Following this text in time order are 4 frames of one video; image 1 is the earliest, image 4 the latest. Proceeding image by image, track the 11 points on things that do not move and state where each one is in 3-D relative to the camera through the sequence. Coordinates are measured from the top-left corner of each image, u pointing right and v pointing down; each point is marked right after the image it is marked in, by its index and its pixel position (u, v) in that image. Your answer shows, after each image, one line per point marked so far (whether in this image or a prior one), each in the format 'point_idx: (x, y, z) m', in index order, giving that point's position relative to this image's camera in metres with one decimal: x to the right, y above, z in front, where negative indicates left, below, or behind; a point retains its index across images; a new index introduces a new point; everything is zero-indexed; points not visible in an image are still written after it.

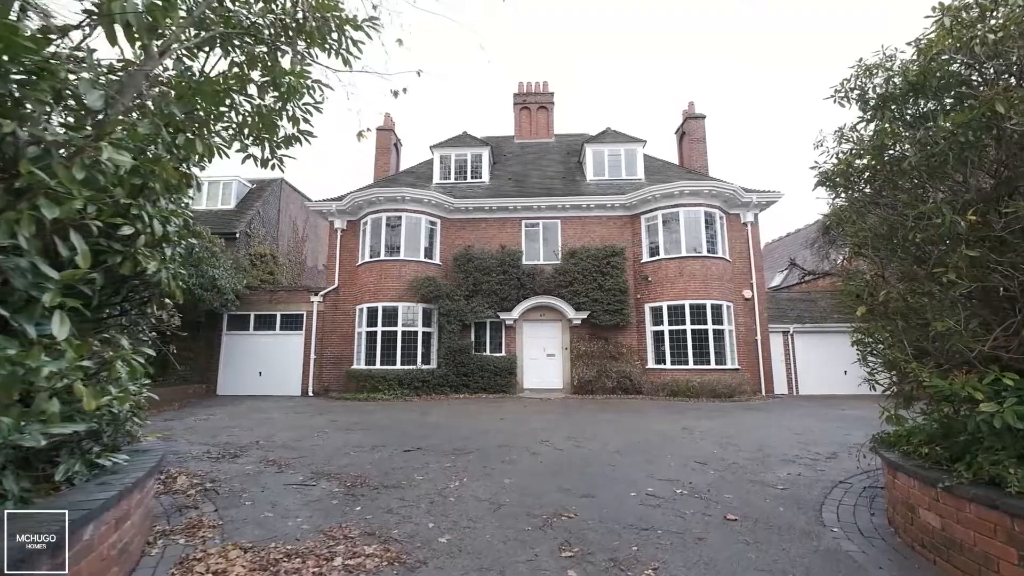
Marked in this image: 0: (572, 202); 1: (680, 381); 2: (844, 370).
0: (+2.4, +3.4, +15.9) m
1: (+5.9, -3.2, +13.9) m
2: (+13.0, -3.2, +15.7) m
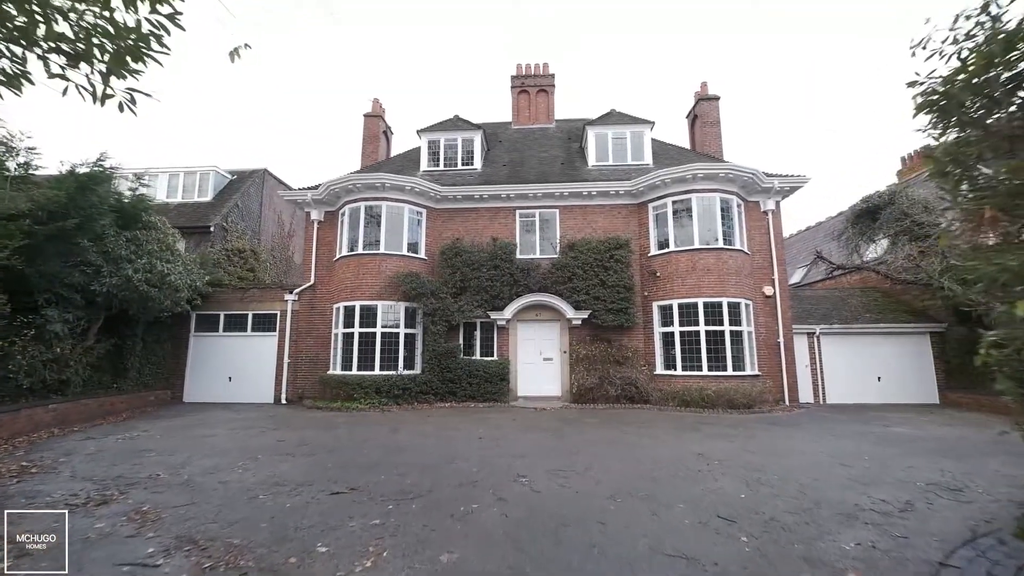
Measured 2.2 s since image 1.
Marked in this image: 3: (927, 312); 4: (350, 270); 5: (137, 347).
0: (+2.1, +3.5, +14.3) m
1: (+5.5, -3.0, +12.3) m
2: (+12.7, -3.1, +13.9) m
3: (+14.8, -0.9, +14.3) m
4: (-5.7, +0.6, +14.2) m
5: (-12.3, -1.9, +13.1) m
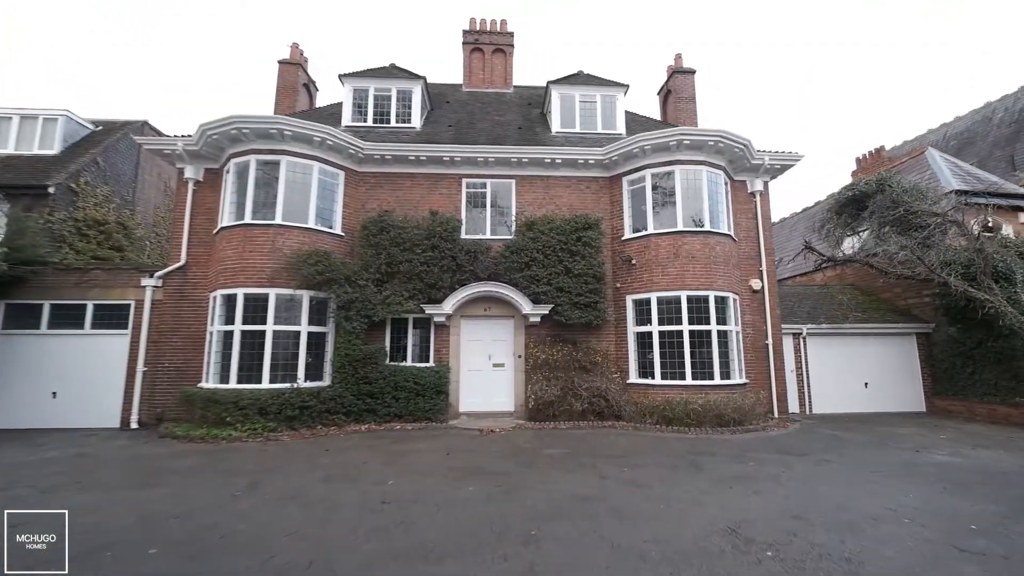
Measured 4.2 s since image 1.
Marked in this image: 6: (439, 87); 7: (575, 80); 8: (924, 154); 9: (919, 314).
0: (+0.5, +3.9, +11.6) m
1: (+4.1, -2.8, +9.9) m
2: (+10.9, -2.9, +12.4) m
3: (+13.0, -0.8, +13.1) m
4: (-7.3, +1.1, +10.5) m
5: (-13.7, -1.4, +8.6) m
6: (-3.2, +8.4, +16.7) m
7: (+2.1, +6.9, +13.3) m
8: (+15.2, +4.9, +14.7) m
9: (+13.1, -0.9, +12.9) m
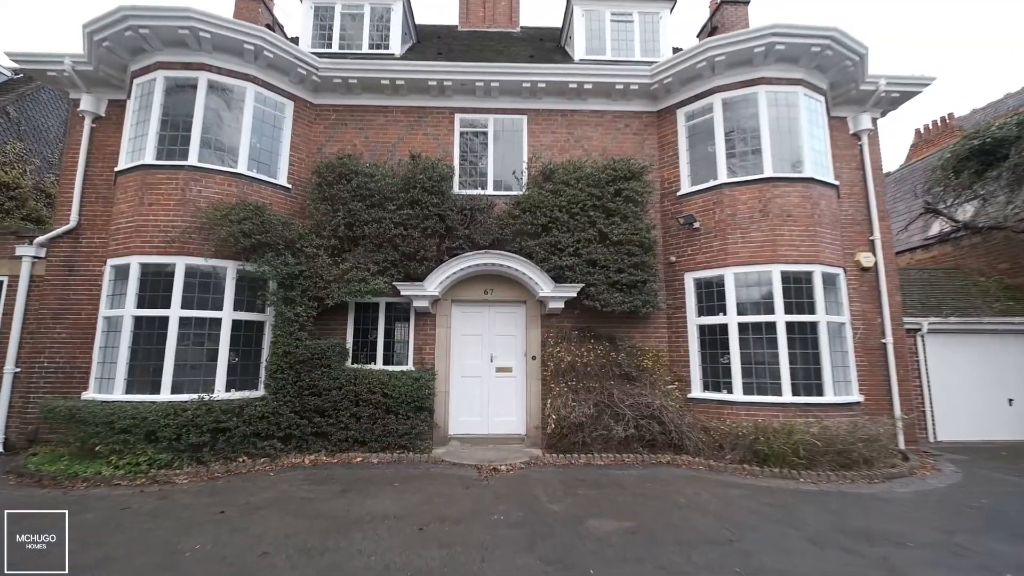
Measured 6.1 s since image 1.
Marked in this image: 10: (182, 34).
0: (+0.8, +4.4, +8.4) m
1: (+4.3, -2.3, +6.7) m
2: (+11.2, -2.5, +9.0) m
3: (+13.3, -0.3, +9.6) m
4: (-7.1, +1.7, +7.4) m
5: (-13.5, -0.7, +5.6) m
6: (-2.8, +8.9, +13.6) m
7: (+2.4, +7.4, +10.1) m
8: (+15.5, +5.3, +11.3) m
9: (+13.3, -0.4, +9.4) m
10: (-6.0, +4.6, +7.3) m
